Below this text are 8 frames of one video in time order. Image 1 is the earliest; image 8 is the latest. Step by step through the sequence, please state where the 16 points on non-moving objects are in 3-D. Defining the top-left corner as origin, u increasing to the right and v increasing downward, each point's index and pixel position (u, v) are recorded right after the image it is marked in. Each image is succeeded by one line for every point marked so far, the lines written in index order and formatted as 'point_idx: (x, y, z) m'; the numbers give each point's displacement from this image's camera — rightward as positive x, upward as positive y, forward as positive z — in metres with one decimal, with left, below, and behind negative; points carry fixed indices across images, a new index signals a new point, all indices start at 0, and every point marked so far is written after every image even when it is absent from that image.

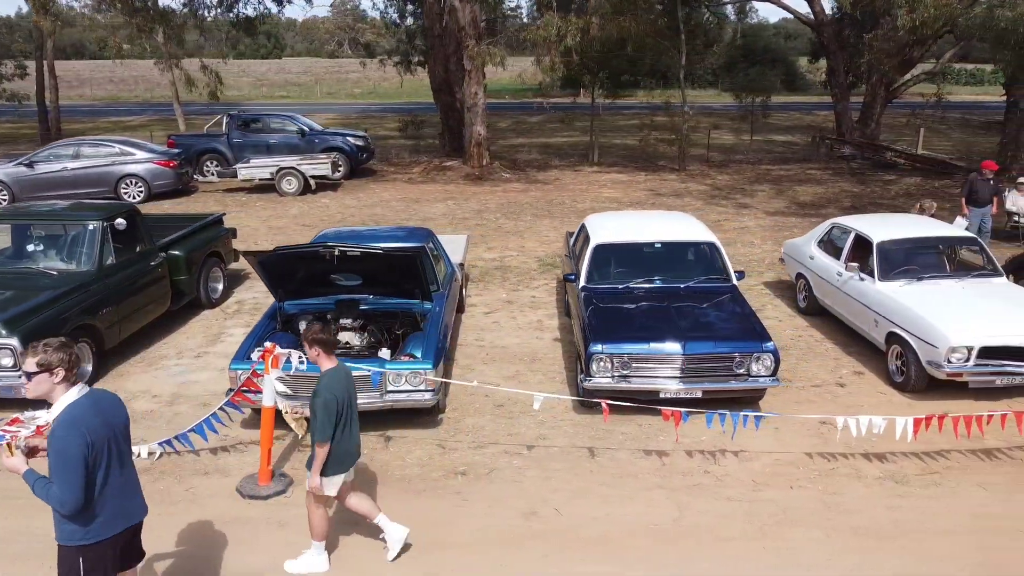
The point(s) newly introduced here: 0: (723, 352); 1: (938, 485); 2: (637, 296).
0: (+1.7, -0.5, +6.8) m
1: (+3.1, -1.4, +6.0) m
2: (+1.1, -0.1, +7.8) m
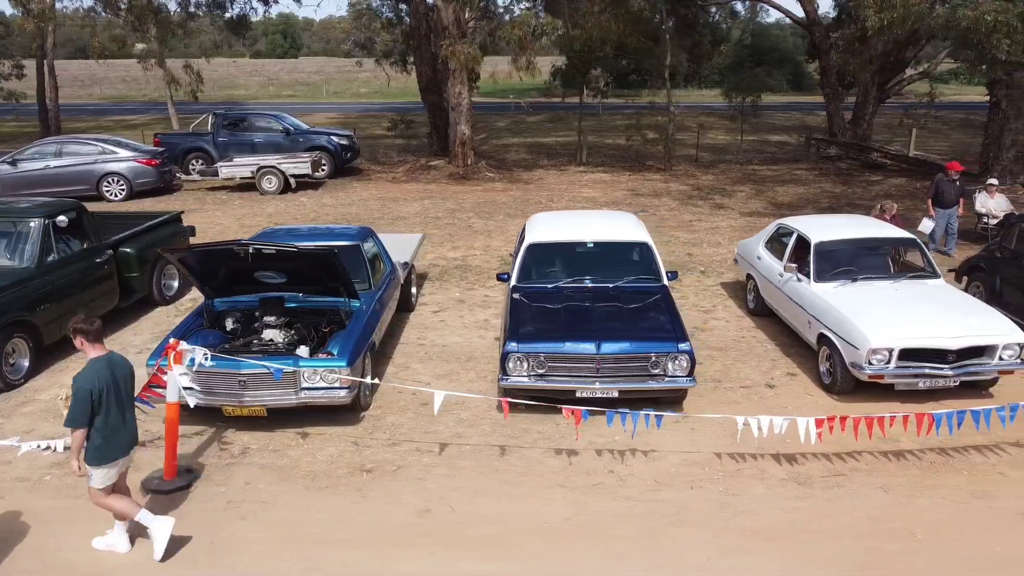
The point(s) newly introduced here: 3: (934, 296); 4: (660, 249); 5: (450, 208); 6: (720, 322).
0: (+1.0, -0.5, +6.8) m
1: (+2.3, -1.4, +6.0) m
2: (+0.5, -0.1, +7.8) m
3: (+3.9, -0.1, +7.8) m
4: (+2.4, +0.6, +13.2) m
5: (-1.2, +1.6, +16.2) m
6: (+2.4, -0.4, +9.8) m
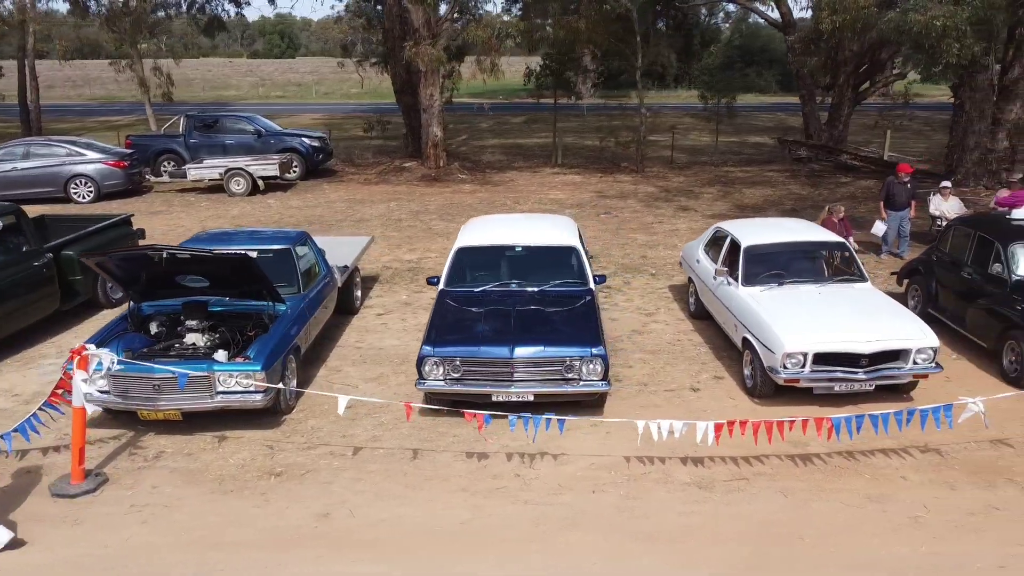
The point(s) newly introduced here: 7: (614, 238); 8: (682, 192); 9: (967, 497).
0: (+0.3, -0.6, +6.8) m
1: (+1.7, -1.5, +6.0) m
2: (-0.2, -0.1, +7.9) m
3: (+3.2, -0.1, +7.8) m
4: (+1.7, +0.6, +13.3) m
5: (-1.9, +1.5, +16.2) m
6: (+1.7, -0.4, +9.8) m
7: (+1.7, +0.9, +14.1) m
8: (+3.7, +2.1, +18.3) m
9: (+3.2, -1.5, +5.9) m
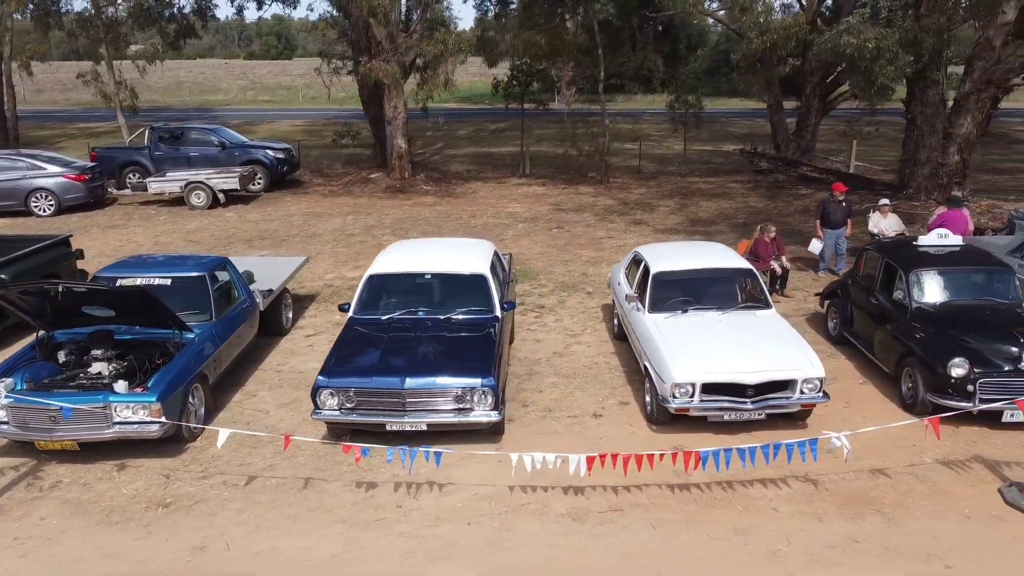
0: (-0.6, -0.8, +7.0) m
1: (+0.7, -1.7, +6.1) m
2: (-1.1, -0.4, +8.0) m
3: (+2.3, -0.4, +8.0) m
4: (+0.7, +0.3, +13.4) m
5: (-2.8, +1.3, +16.4) m
6: (+0.8, -0.7, +10.0) m
7: (+0.8, +0.6, +14.2) m
8: (+2.8, +1.8, +18.4) m
9: (+2.3, -1.7, +6.0) m
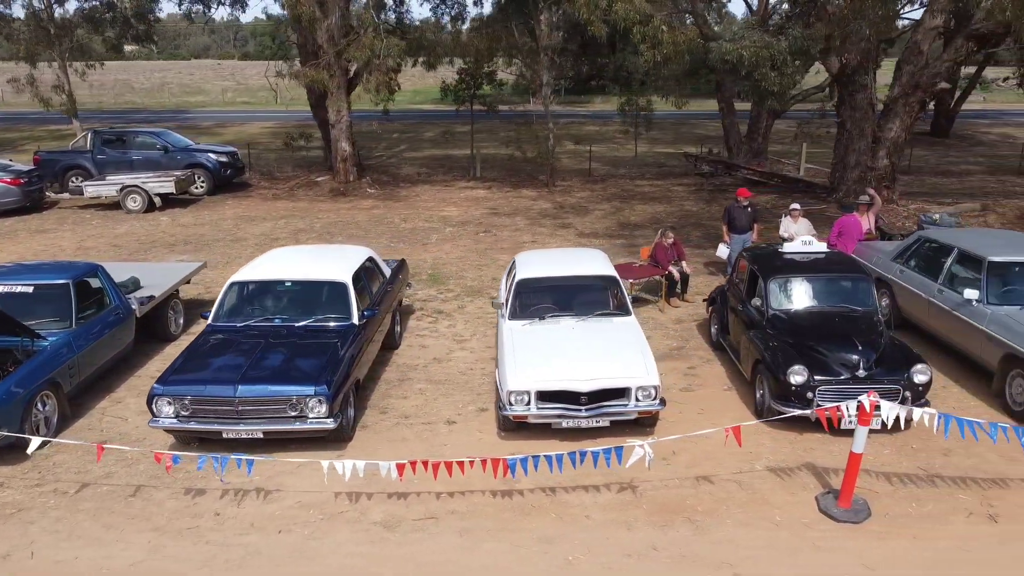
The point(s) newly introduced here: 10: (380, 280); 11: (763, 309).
0: (-2.0, -0.9, +7.0) m
1: (-0.7, -1.8, +6.2) m
2: (-2.5, -0.5, +8.1) m
3: (+0.9, -0.4, +8.0) m
4: (-0.7, +0.3, +13.5) m
5: (-4.2, +1.2, +16.4) m
6: (-0.6, -0.8, +10.0) m
7: (-0.6, +0.5, +14.3) m
8: (+1.4, +1.8, +18.5) m
9: (+0.9, -1.8, +6.1) m
10: (-1.6, +0.1, +9.7) m
11: (+2.6, -0.2, +8.6) m
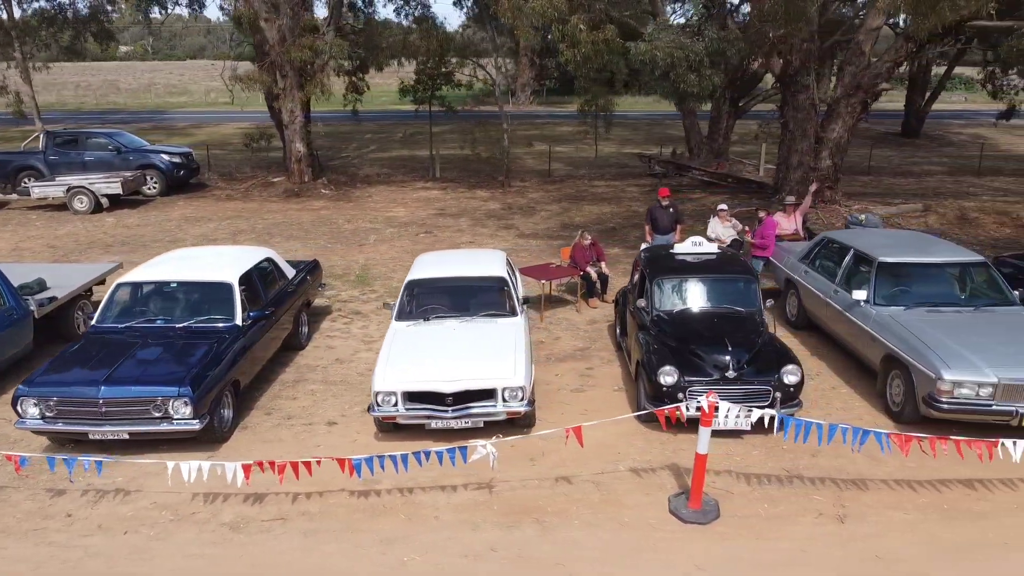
0: (-3.1, -0.9, +7.0) m
1: (-1.8, -1.8, +6.2) m
2: (-3.7, -0.5, +8.1) m
3: (-0.2, -0.5, +8.0) m
4: (-1.8, +0.2, +13.5) m
5: (-5.4, +1.2, +16.4) m
6: (-1.7, -0.8, +10.0) m
7: (-1.8, +0.5, +14.3) m
8: (+0.2, +1.8, +18.5) m
9: (-0.2, -1.8, +6.1) m
10: (-2.7, +0.1, +9.7) m
11: (+1.4, -0.2, +8.7) m
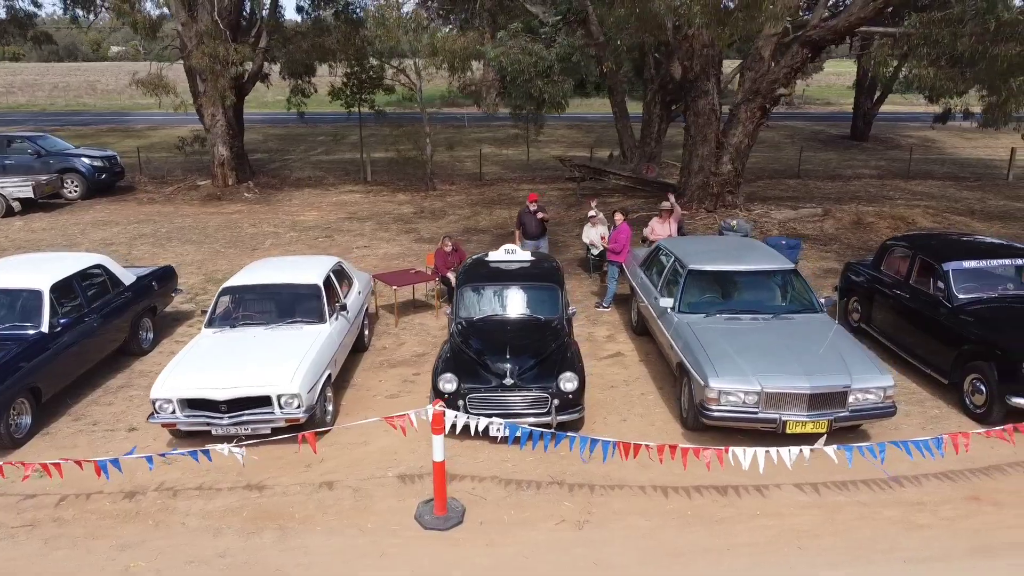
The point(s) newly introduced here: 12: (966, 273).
0: (-5.1, -1.0, +7.1) m
1: (-3.8, -1.9, +6.3) m
2: (-5.7, -0.5, +8.2) m
3: (-2.2, -0.5, +8.1) m
4: (-3.8, +0.2, +13.6) m
5: (-7.4, +1.1, +16.5) m
6: (-3.7, -0.9, +10.1) m
7: (-3.7, +0.4, +14.4) m
8: (-1.8, +1.7, +18.6) m
9: (-2.2, -1.9, +6.2) m
10: (-4.7, 0.0, +9.8) m
11: (-0.5, -0.3, +8.8) m
12: (+4.9, +0.2, +9.0) m
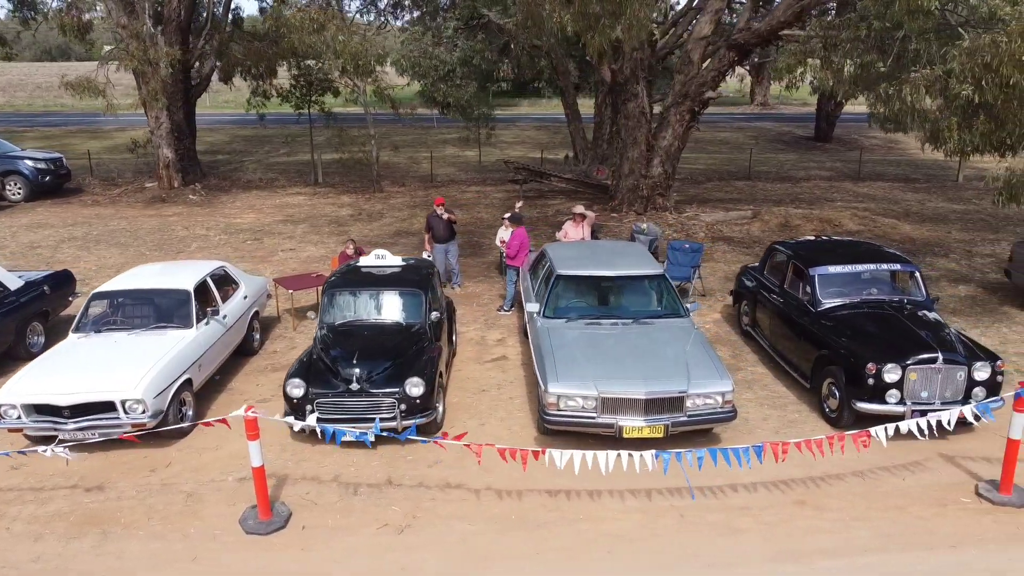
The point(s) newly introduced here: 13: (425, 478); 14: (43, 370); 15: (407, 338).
0: (-6.5, -1.0, +7.2) m
1: (-5.2, -1.9, +6.3) m
2: (-7.1, -0.6, +8.2) m
3: (-3.6, -0.6, +8.2) m
4: (-5.2, +0.1, +13.6) m
5: (-8.8, +1.0, +16.6) m
6: (-5.1, -0.9, +10.2) m
7: (-5.2, +0.4, +14.4) m
8: (-3.2, +1.6, +18.6) m
9: (-3.6, -2.0, +6.2) m
10: (-6.1, -0.1, +9.8) m
11: (-1.9, -0.4, +8.8) m
12: (+3.5, +0.1, +9.1) m
13: (-0.7, -1.7, +7.2) m
14: (-4.3, -0.8, +7.7) m
15: (-1.1, -0.5, +8.4) m
